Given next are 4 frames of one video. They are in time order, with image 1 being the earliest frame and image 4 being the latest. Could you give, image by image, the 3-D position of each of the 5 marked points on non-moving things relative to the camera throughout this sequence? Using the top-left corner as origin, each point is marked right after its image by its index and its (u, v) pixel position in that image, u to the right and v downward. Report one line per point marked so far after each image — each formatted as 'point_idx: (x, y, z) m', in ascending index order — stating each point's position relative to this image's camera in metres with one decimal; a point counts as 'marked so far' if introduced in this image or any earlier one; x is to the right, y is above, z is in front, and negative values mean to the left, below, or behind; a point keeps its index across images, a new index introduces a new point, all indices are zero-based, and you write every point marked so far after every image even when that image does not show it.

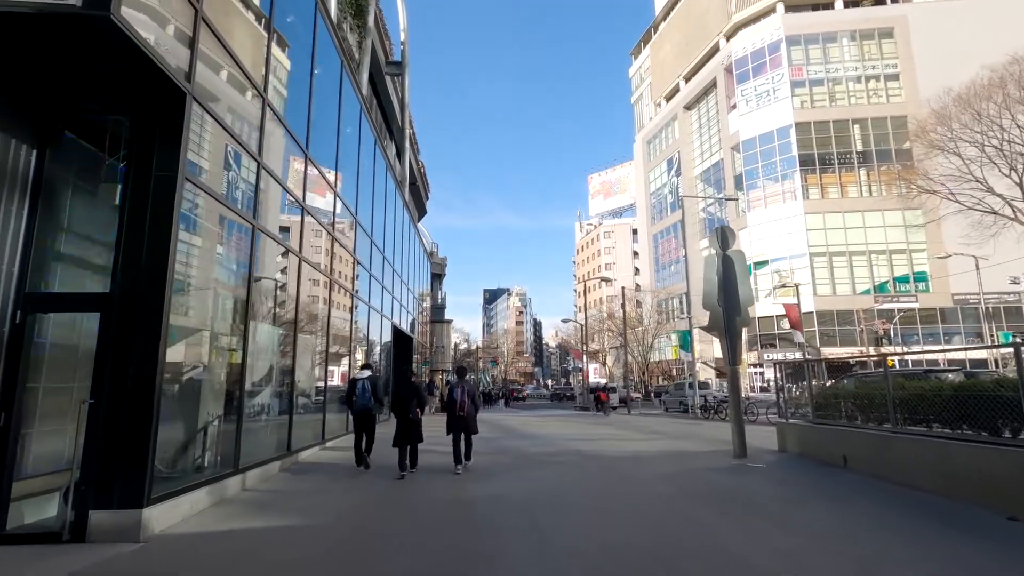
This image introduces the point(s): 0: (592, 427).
0: (+2.0, -3.5, +13.0) m
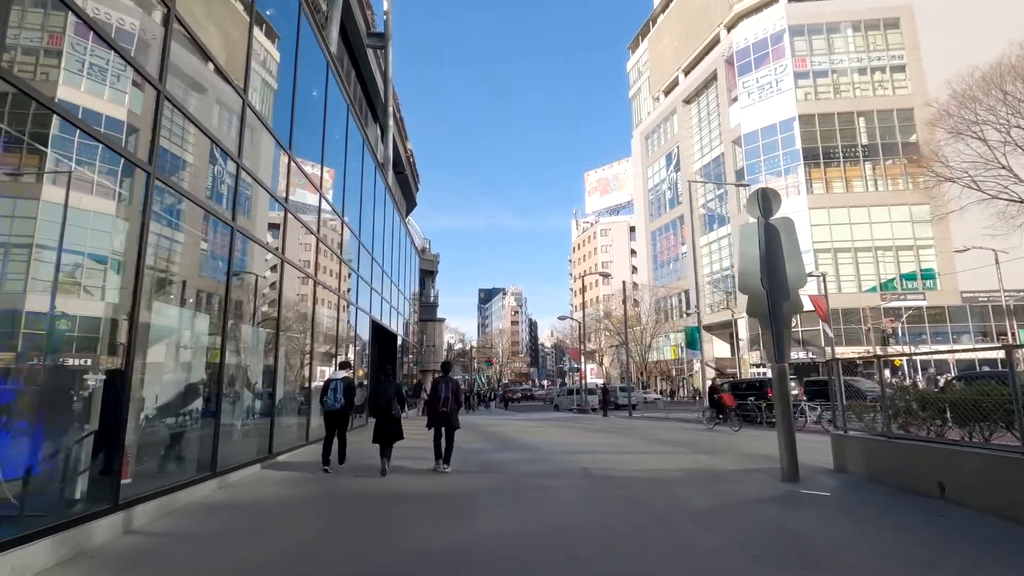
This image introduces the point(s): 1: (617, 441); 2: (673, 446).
0: (+1.8, -3.2, +11.4) m
1: (+2.0, -2.9, +9.9) m
2: (+2.8, -2.7, +9.0) m
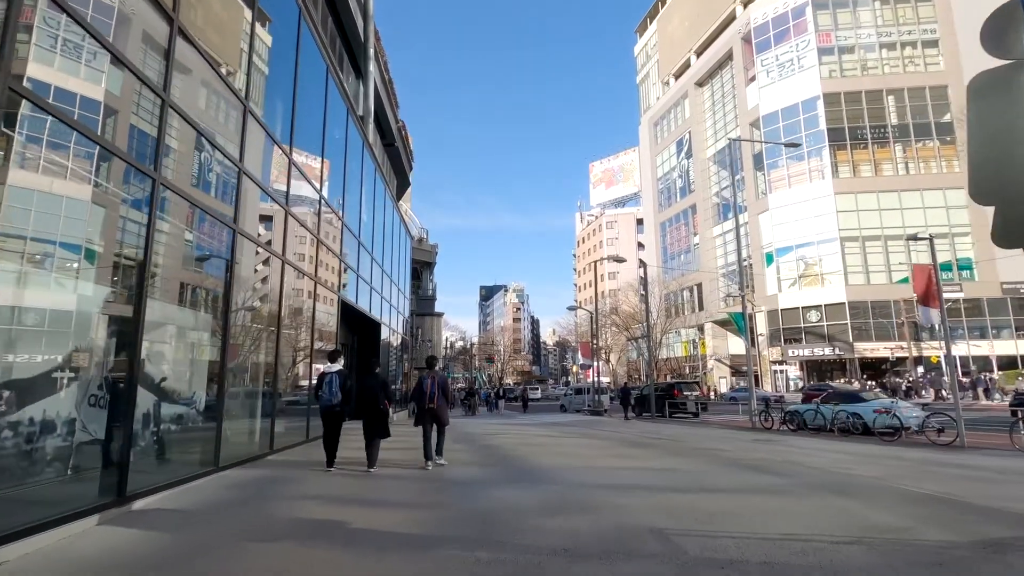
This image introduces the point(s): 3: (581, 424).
0: (+1.9, -2.6, +8.3) m
1: (+2.1, -2.3, +6.9) m
2: (+2.9, -2.1, +6.0) m
3: (+2.4, -4.7, +18.3) m
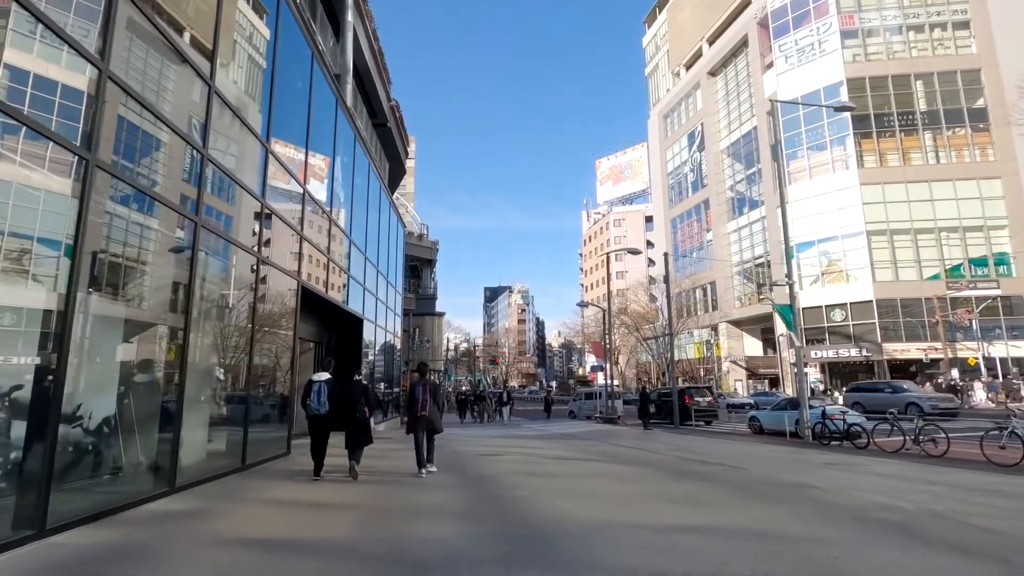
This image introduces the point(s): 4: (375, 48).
0: (+1.9, -2.3, +6.0) m
1: (+2.1, -2.0, +4.5) m
2: (+2.9, -1.8, +3.6) m
3: (+2.5, -4.4, +16.0) m
4: (-4.8, +8.3, +18.8) m
